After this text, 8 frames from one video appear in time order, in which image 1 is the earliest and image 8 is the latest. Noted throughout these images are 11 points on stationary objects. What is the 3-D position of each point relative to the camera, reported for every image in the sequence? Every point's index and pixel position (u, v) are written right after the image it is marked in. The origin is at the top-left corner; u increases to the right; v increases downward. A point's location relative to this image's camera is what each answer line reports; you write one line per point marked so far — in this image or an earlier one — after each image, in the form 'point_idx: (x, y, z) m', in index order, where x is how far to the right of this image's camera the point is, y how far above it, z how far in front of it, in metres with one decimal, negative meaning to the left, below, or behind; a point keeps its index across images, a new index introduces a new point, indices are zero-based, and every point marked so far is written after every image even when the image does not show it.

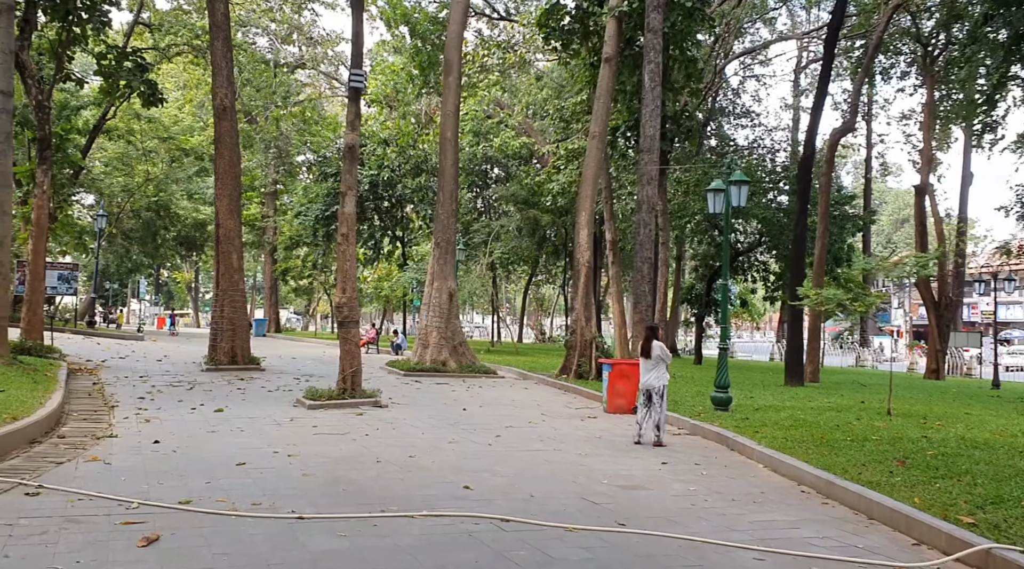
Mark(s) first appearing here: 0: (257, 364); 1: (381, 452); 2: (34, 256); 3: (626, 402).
0: (-5.6, -1.8, +19.7) m
1: (-1.4, -1.8, +9.4) m
2: (-10.2, +0.6, +19.0) m
3: (+1.9, -1.9, +14.5) m
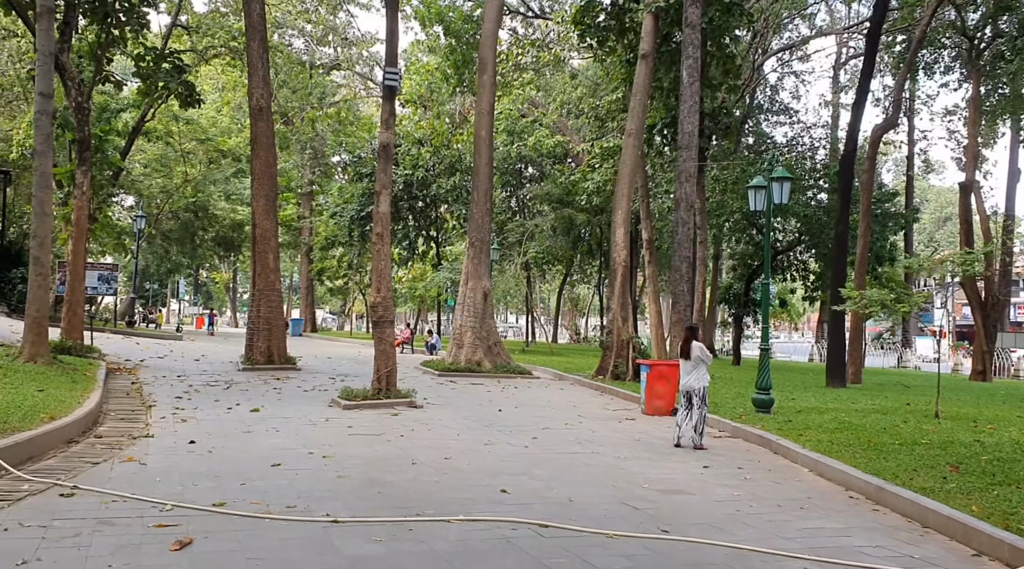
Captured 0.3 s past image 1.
0: (-4.9, -1.8, +19.7) m
1: (-1.0, -1.8, +9.2) m
2: (-9.5, +0.6, +19.2) m
3: (+2.4, -1.9, +14.2) m
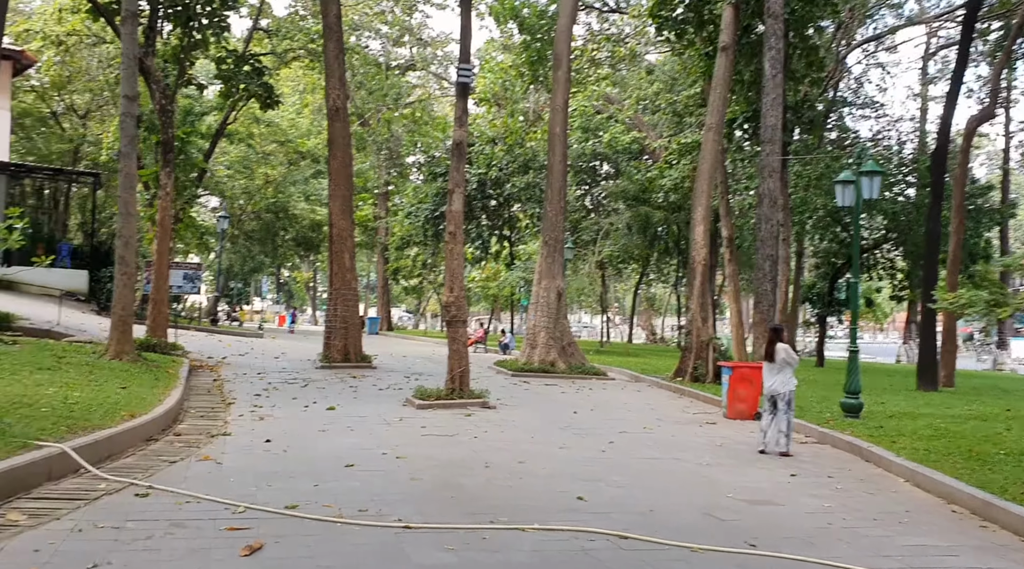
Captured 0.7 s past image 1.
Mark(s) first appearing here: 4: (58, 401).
0: (-3.2, -1.8, +19.8) m
1: (-0.2, -1.8, +9.0) m
2: (-7.8, +0.6, +19.7) m
3: (+3.6, -1.9, +13.7) m
4: (-5.0, -1.3, +9.7) m
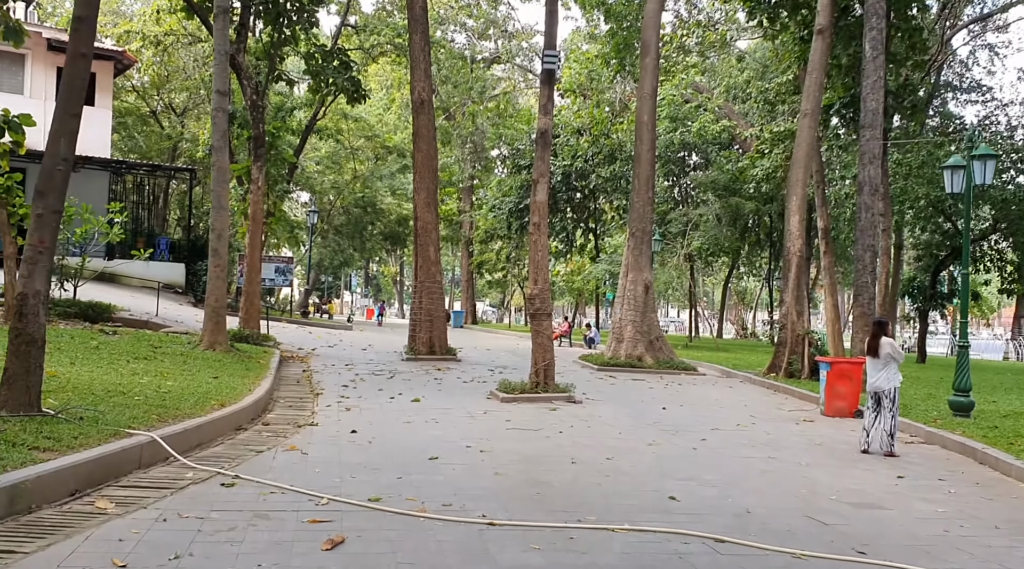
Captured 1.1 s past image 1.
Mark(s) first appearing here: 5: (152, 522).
0: (-1.3, -1.6, +19.8) m
1: (+0.6, -1.7, +8.8) m
2: (-5.9, +0.8, +20.1) m
3: (+4.9, -1.8, +13.1) m
4: (-4.0, -1.2, +9.9) m
5: (-2.2, -1.4, +5.4) m
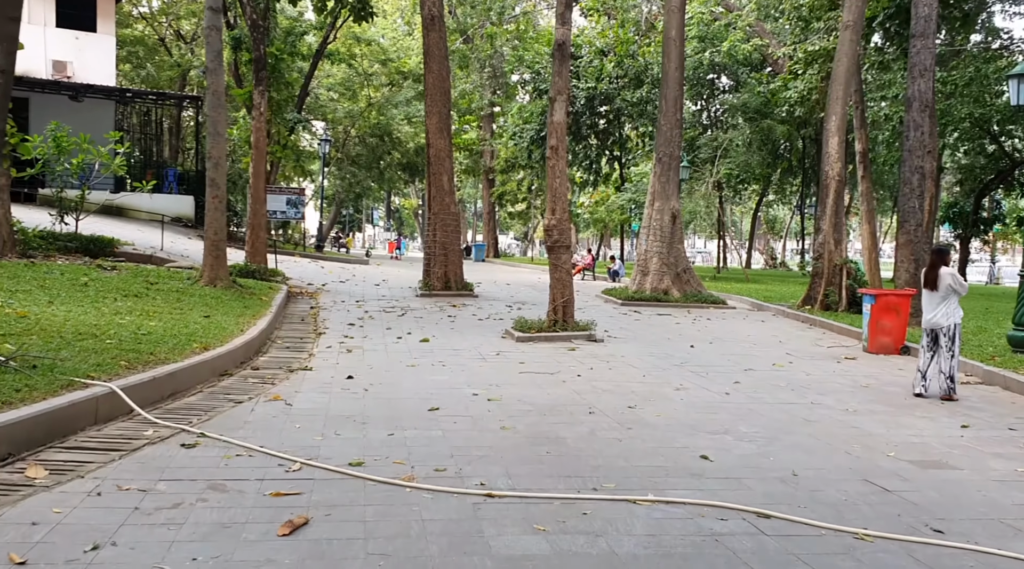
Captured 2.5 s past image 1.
0: (-0.9, -0.1, +18.8) m
1: (+0.7, -1.0, +7.8) m
2: (-5.5, +2.2, +19.1) m
3: (+5.1, -0.8, +12.0) m
4: (-3.9, -0.5, +9.1) m
5: (-2.2, -1.1, +4.5) m
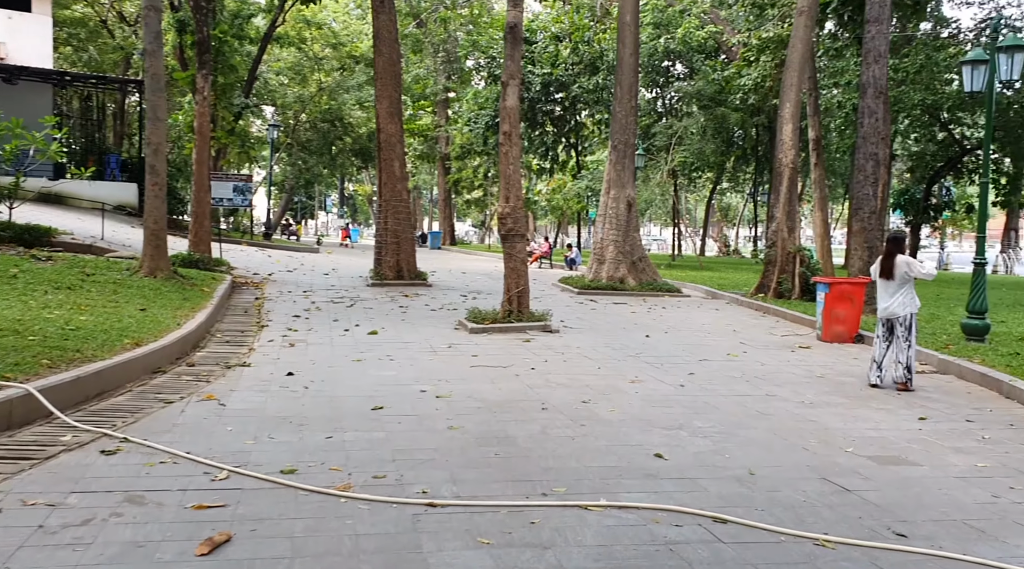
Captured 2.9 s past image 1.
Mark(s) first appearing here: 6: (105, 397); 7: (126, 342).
0: (-1.8, +0.1, +18.4) m
1: (+0.3, -0.9, +7.6) m
2: (-6.5, +2.4, +18.5) m
3: (+4.5, -0.6, +11.9) m
4: (-4.4, -0.4, +8.6) m
5: (-2.5, -1.1, +4.1) m
6: (-3.2, -0.9, +7.0) m
7: (-3.6, -0.5, +8.4) m
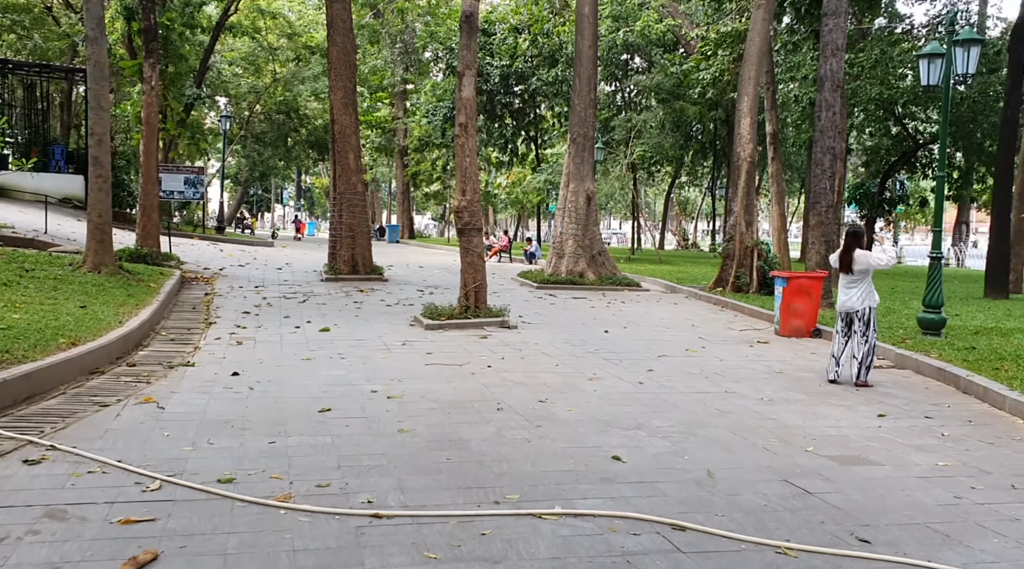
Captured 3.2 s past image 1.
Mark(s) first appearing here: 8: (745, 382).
0: (-2.7, +0.2, +18.1) m
1: (-0.1, -0.9, +7.3) m
2: (-7.4, +2.5, +17.9) m
3: (+3.9, -0.5, +11.9) m
4: (-4.8, -0.4, +8.1) m
5: (-2.7, -1.1, +3.8) m
6: (-3.5, -0.9, +6.6) m
7: (-4.0, -0.5, +8.0) m
8: (+2.2, -0.9, +8.4) m
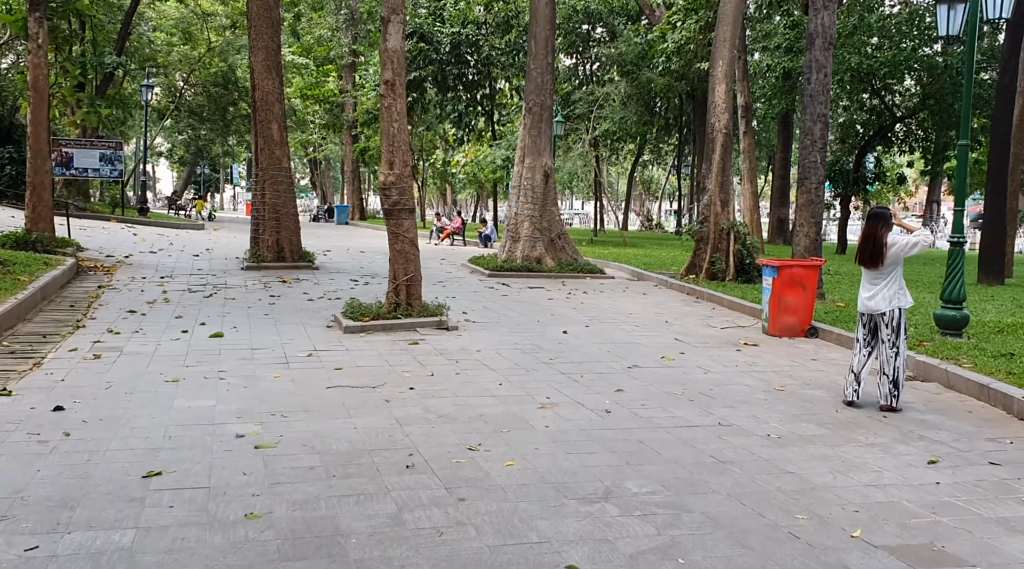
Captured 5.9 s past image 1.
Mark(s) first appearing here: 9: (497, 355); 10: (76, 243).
0: (-3.6, +0.4, +16.0) m
1: (-0.5, -0.9, +5.3) m
2: (-8.3, +2.7, +15.5) m
3: (+3.2, -0.4, +10.0) m
4: (-5.3, -0.4, +5.9) m
5: (-3.0, -1.2, +1.7) m
6: (-4.0, -0.9, +4.5) m
7: (-4.5, -0.5, +5.8) m
8: (+1.7, -0.9, +6.5) m
9: (-0.1, -0.6, +8.3) m
10: (-8.0, +0.7, +16.4) m
